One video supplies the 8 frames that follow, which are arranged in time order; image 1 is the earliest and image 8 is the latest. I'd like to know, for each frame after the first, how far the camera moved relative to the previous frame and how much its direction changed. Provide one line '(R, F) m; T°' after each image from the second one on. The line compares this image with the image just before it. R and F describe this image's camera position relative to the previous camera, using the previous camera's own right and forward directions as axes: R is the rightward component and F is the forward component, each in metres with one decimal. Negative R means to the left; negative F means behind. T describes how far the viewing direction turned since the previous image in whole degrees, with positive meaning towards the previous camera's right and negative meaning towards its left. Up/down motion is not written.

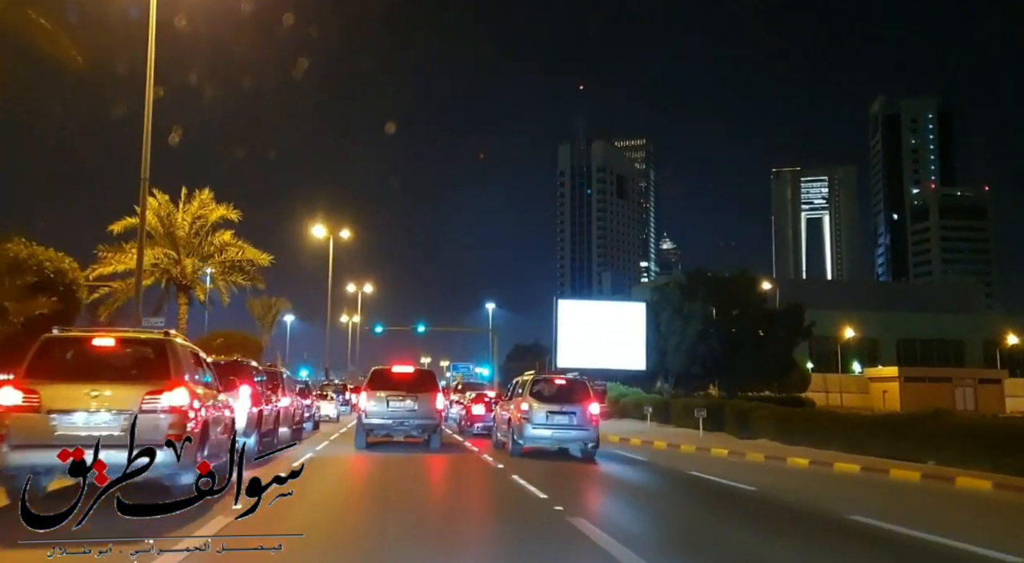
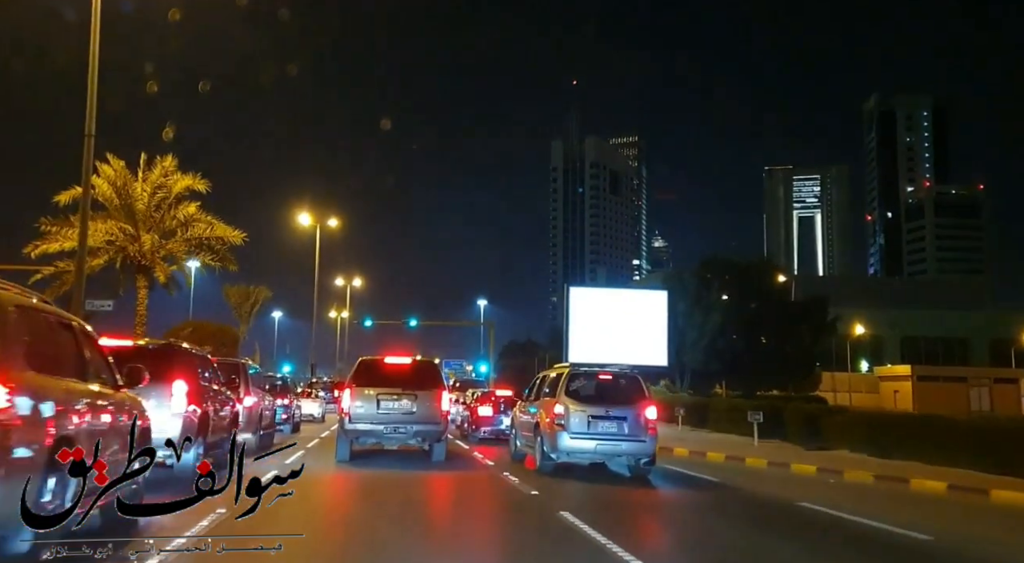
(-0.6, +3.8) m; +1°
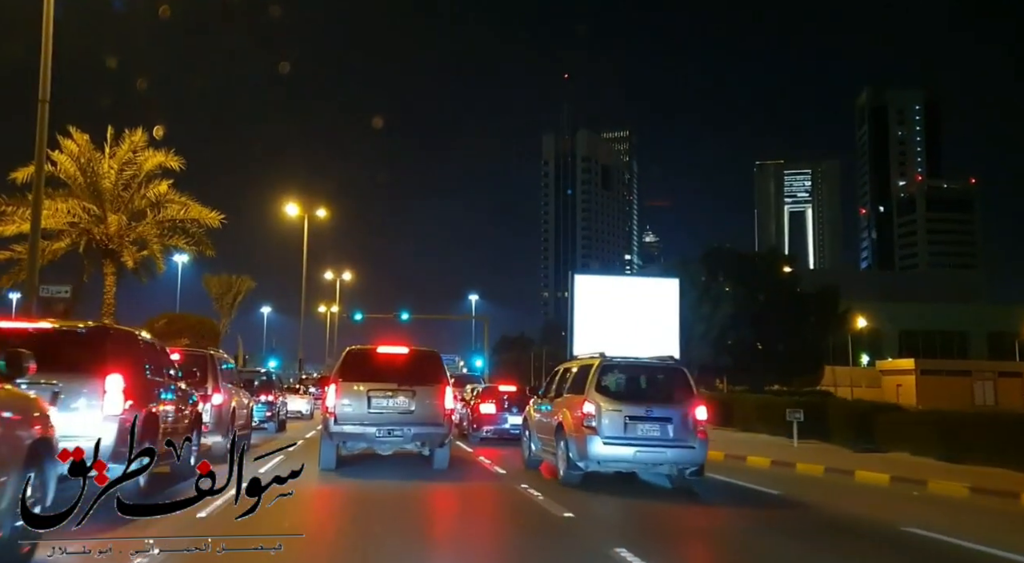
(-0.3, +2.2) m; +1°
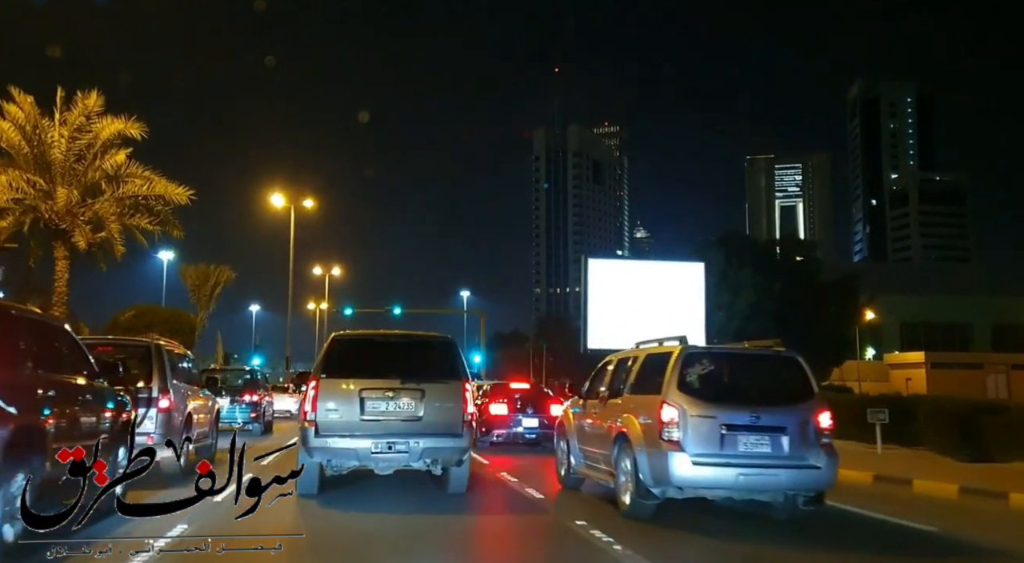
(-0.5, +2.9) m; +1°
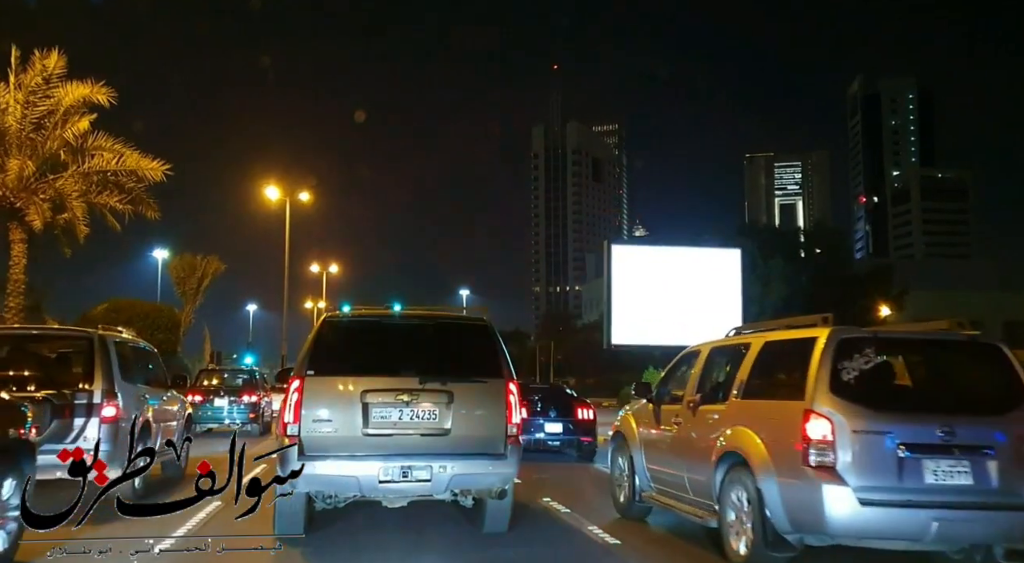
(-0.5, +2.5) m; 0°
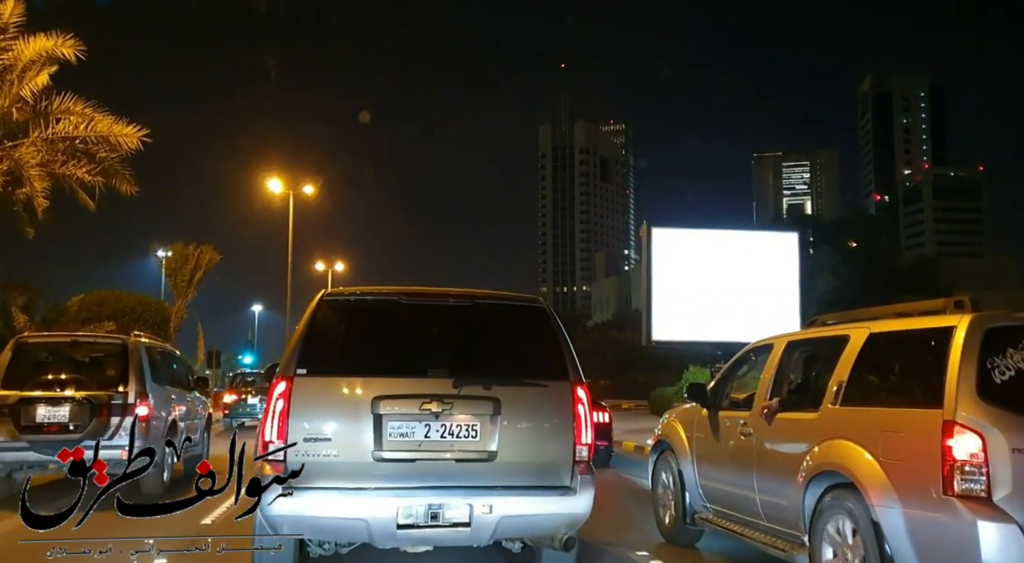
(-0.2, +1.3) m; 0°
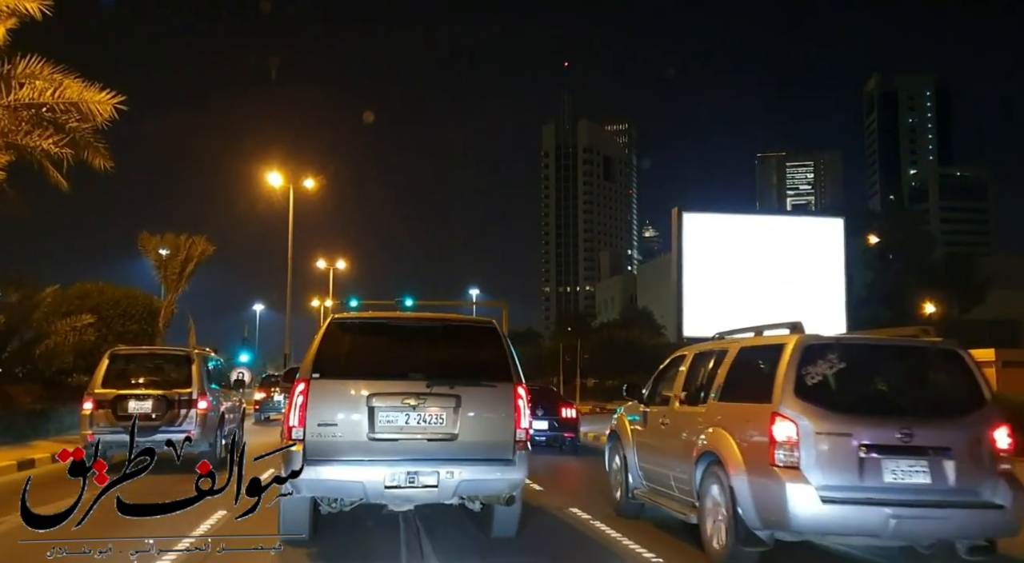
(+0.2, -1.1) m; 0°
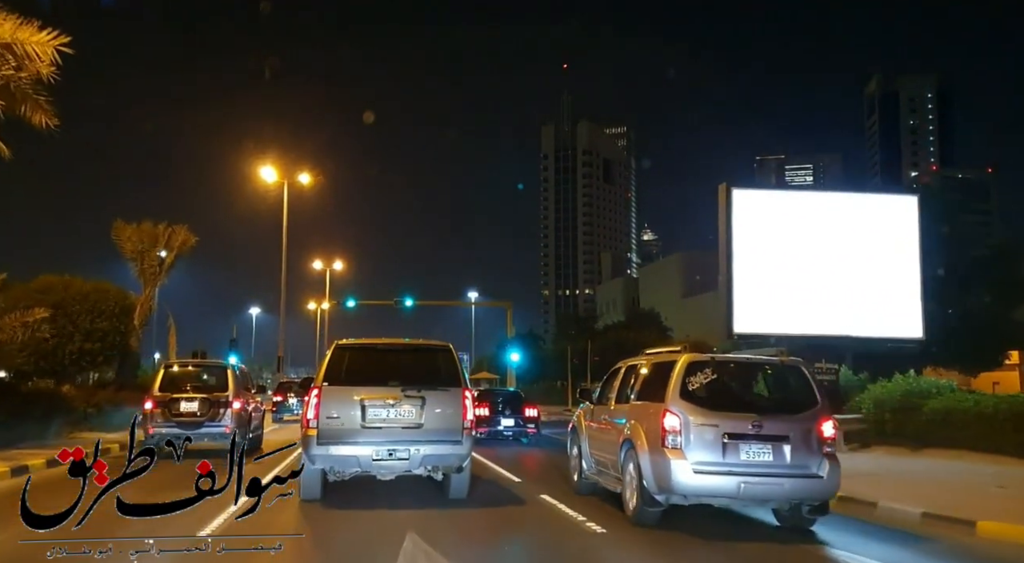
(-1.4, +7.2) m; 0°
